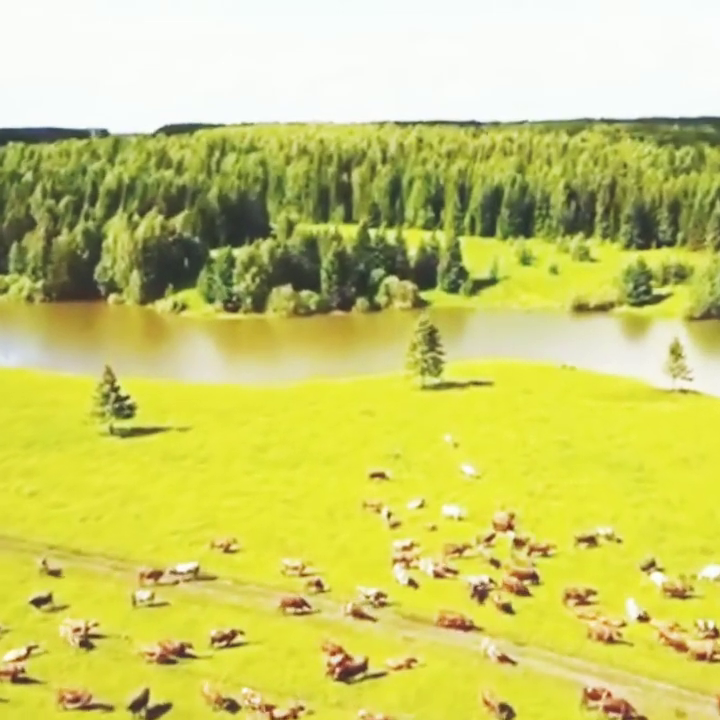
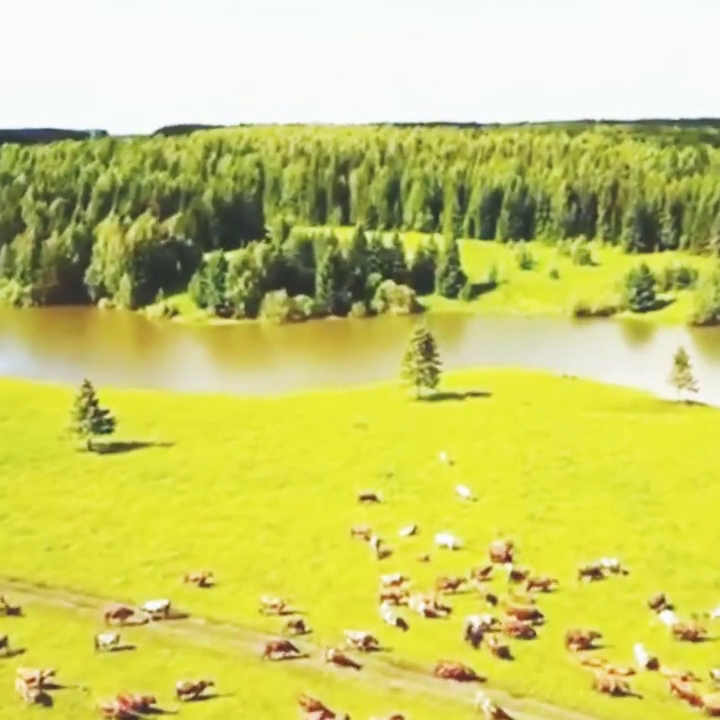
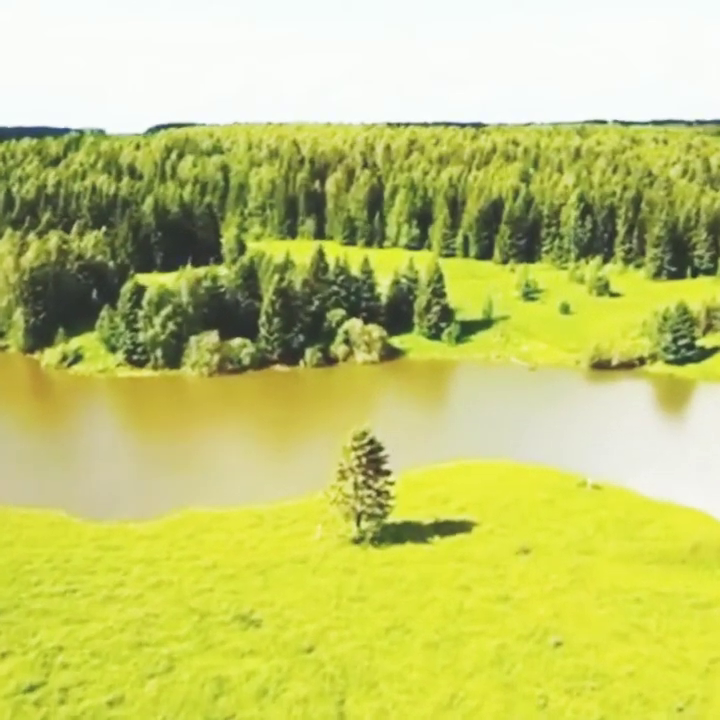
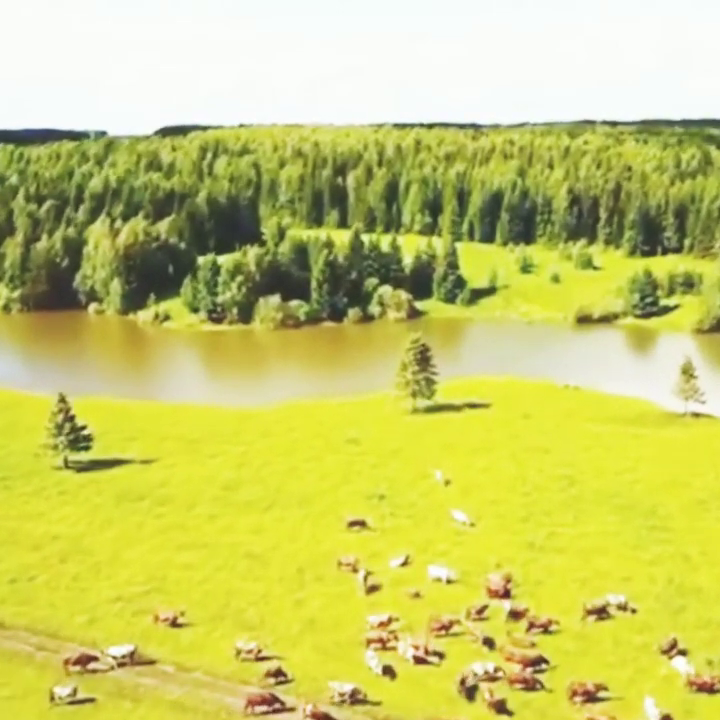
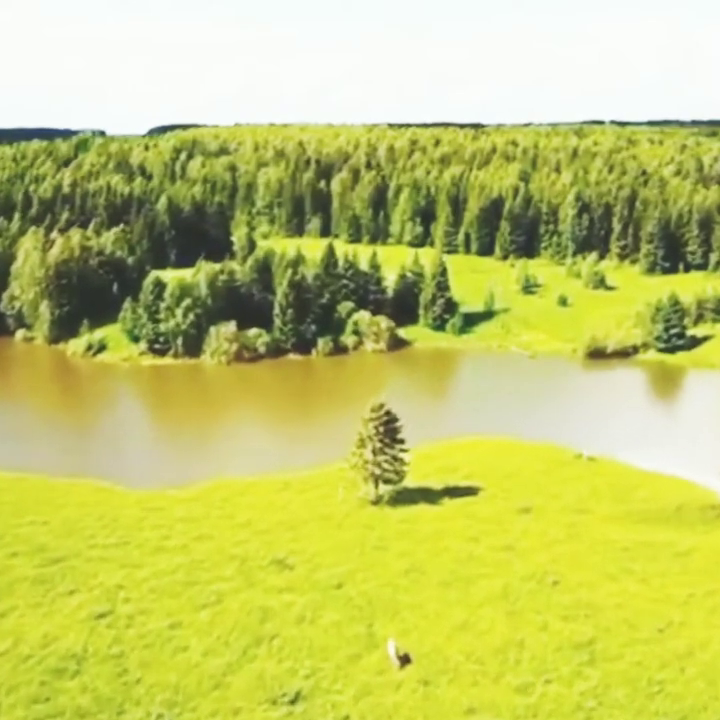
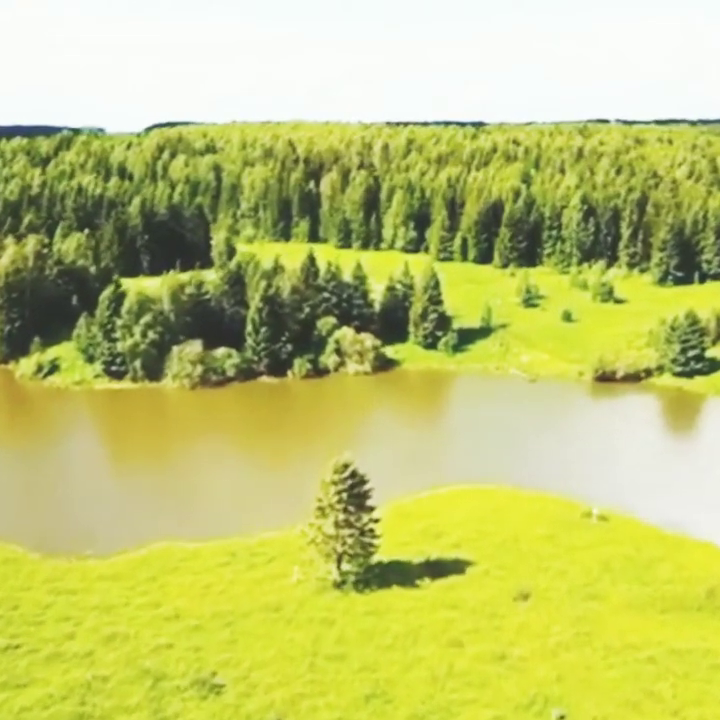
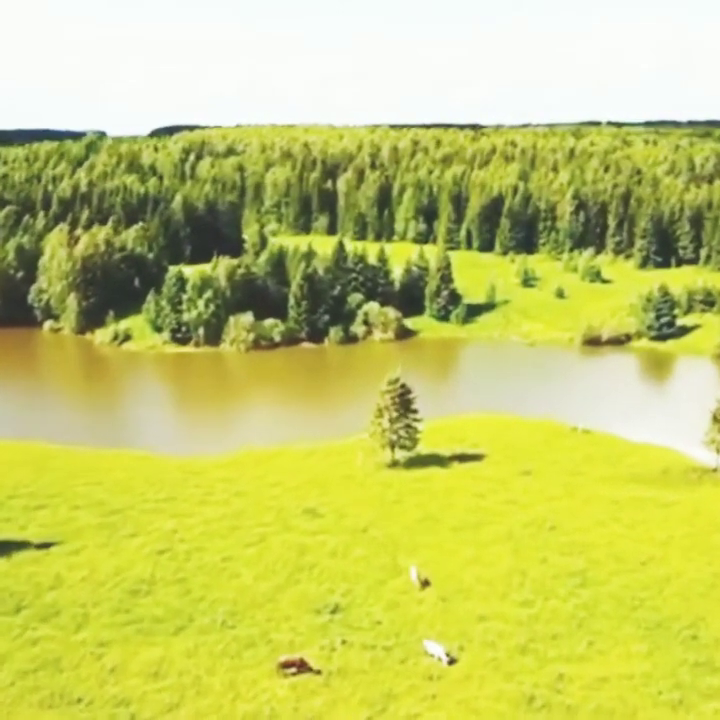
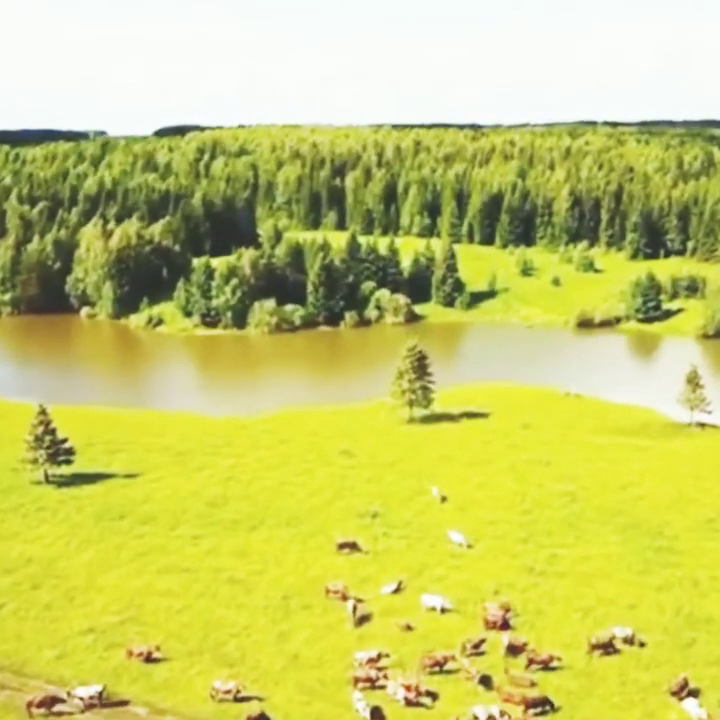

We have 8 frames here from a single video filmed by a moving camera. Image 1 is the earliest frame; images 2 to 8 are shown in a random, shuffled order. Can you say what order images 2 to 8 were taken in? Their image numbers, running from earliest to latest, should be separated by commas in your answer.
2, 4, 8, 7, 5, 3, 6
